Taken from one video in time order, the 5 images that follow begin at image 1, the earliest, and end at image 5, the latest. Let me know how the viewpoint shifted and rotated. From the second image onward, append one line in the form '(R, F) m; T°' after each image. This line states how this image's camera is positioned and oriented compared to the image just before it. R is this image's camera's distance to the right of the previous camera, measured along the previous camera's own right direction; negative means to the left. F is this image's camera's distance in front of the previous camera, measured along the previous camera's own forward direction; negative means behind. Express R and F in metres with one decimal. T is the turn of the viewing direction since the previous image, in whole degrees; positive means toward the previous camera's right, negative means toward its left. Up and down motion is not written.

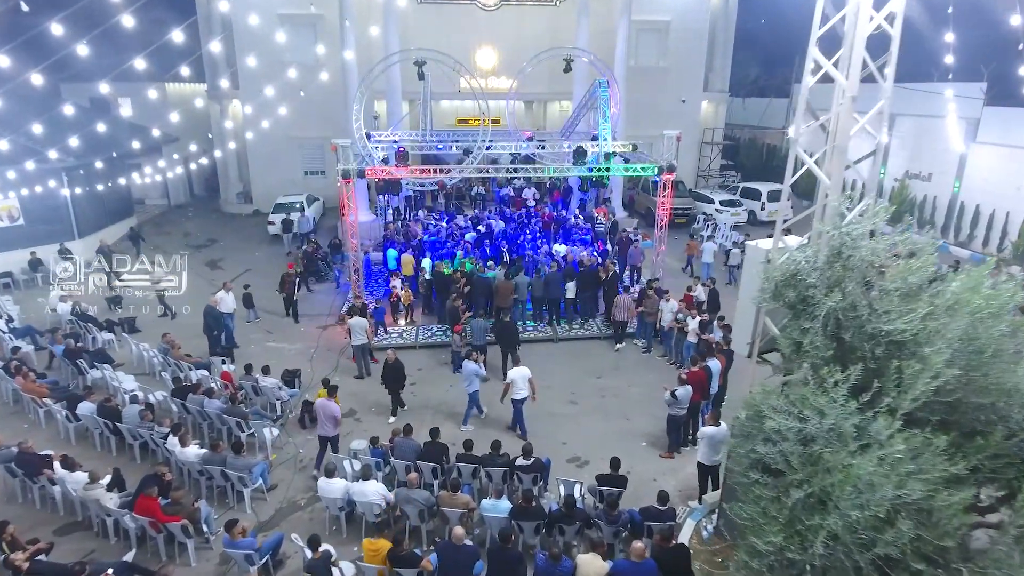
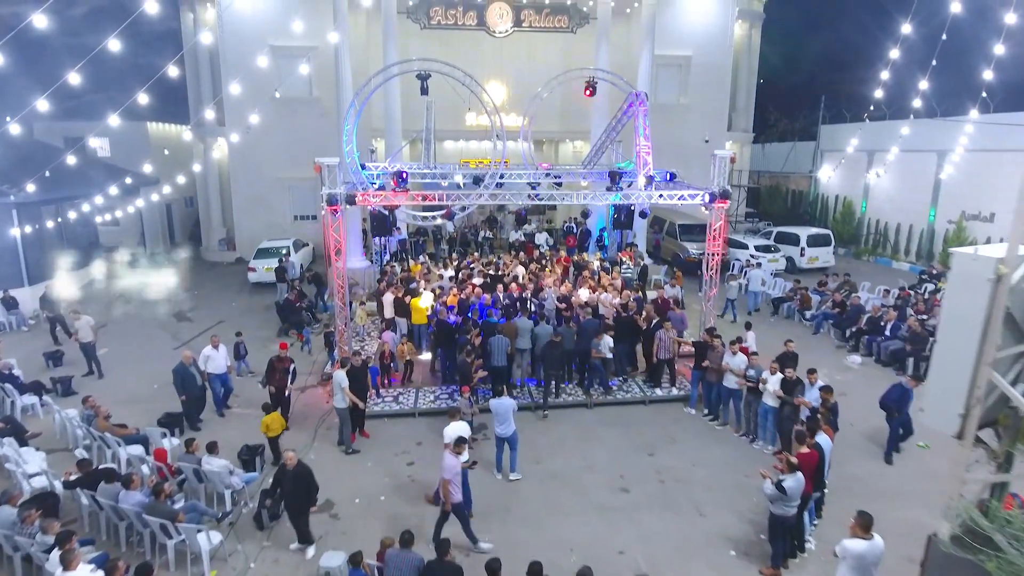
(-0.4, +2.7) m; 0°
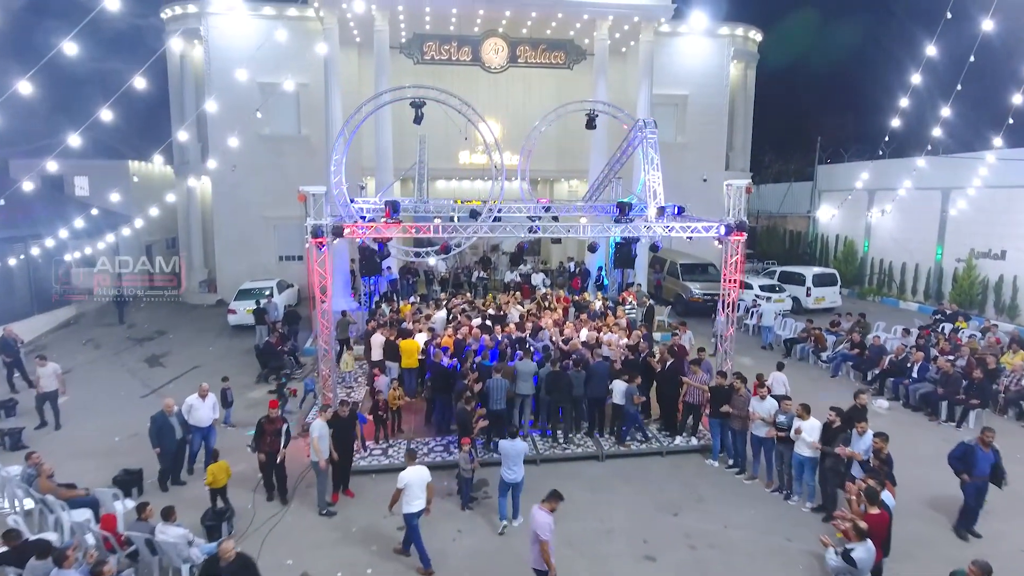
(-0.2, +1.0) m; +1°
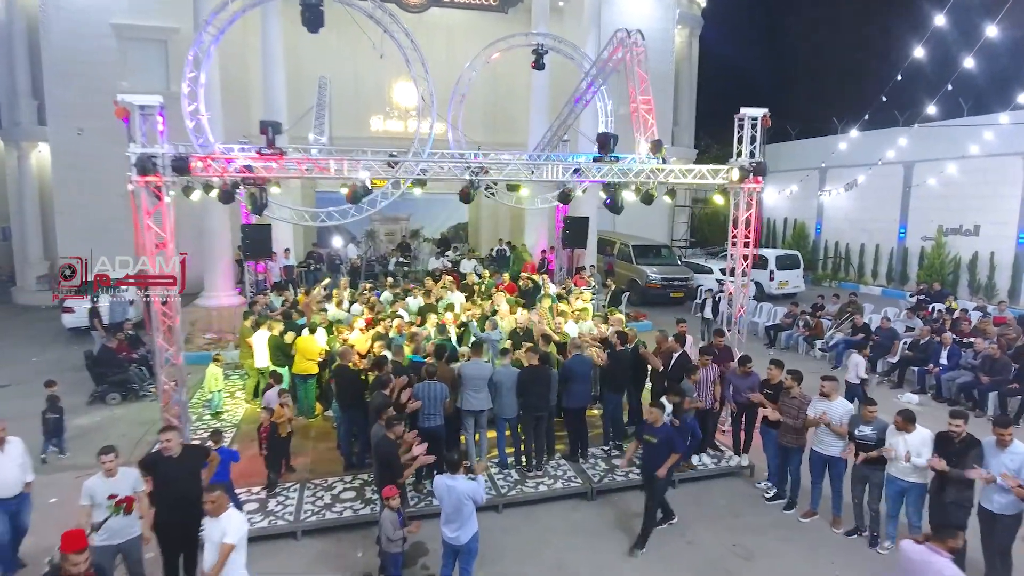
(-0.3, +3.3) m; +8°
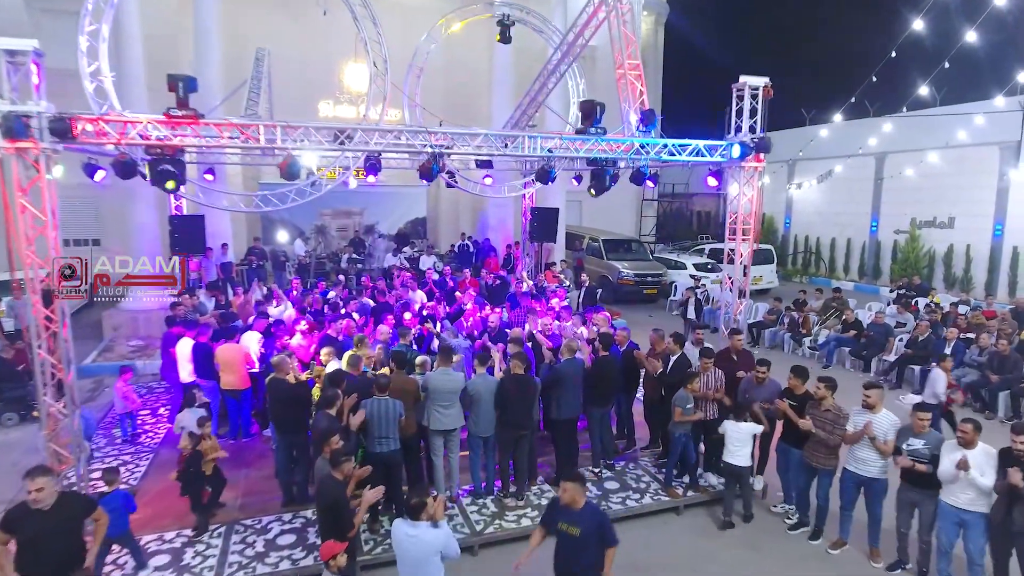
(-0.2, +1.2) m; +4°
